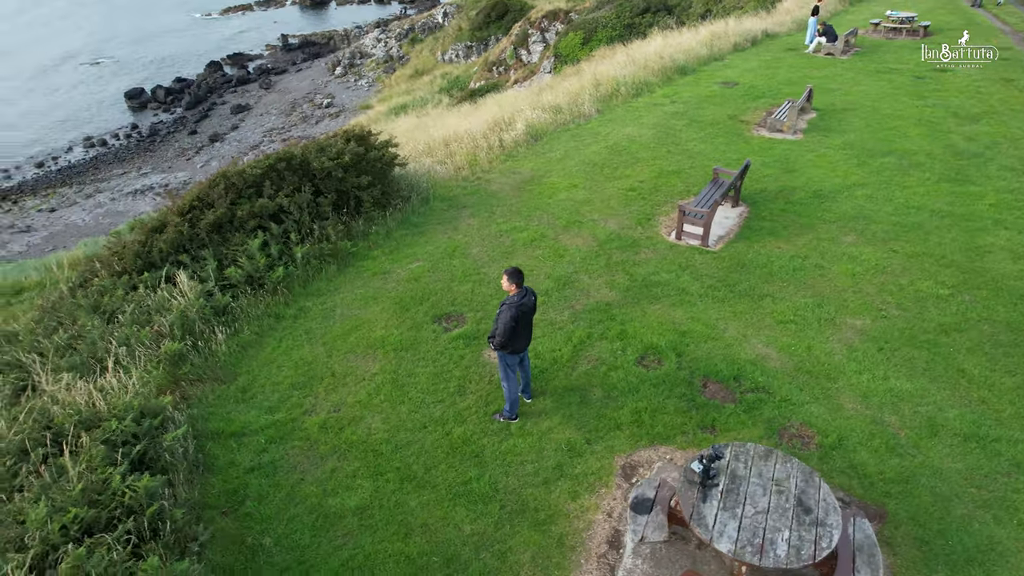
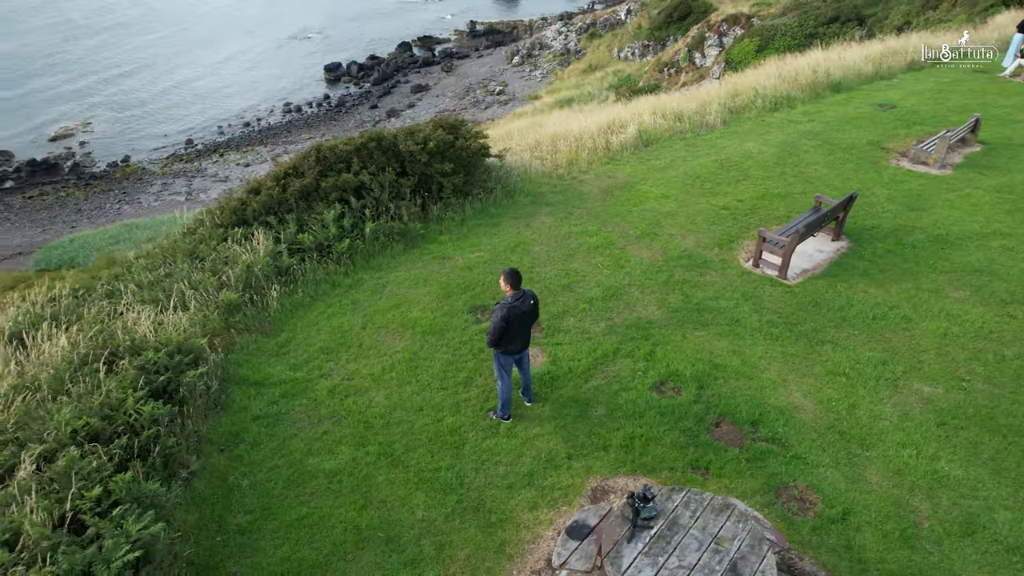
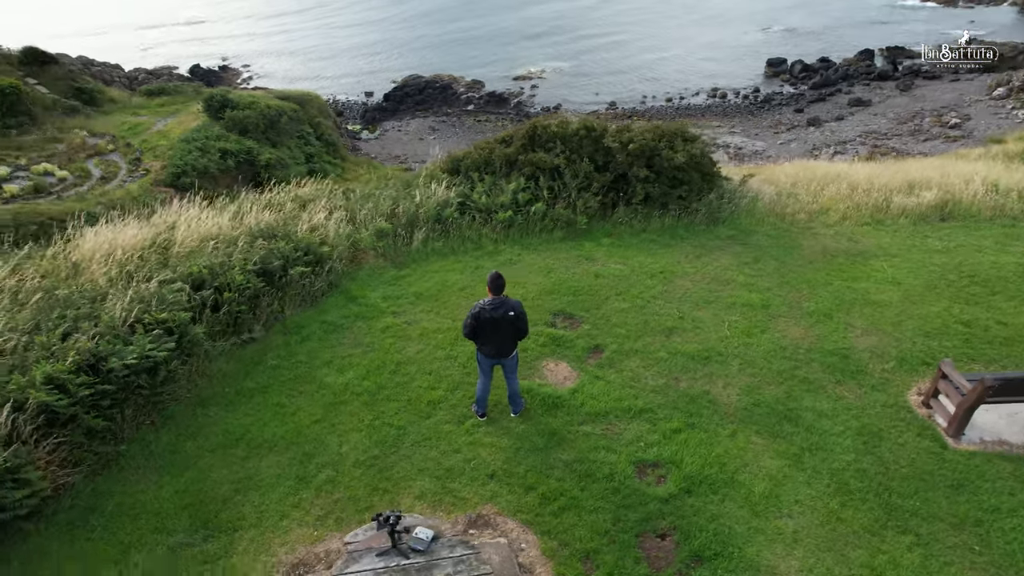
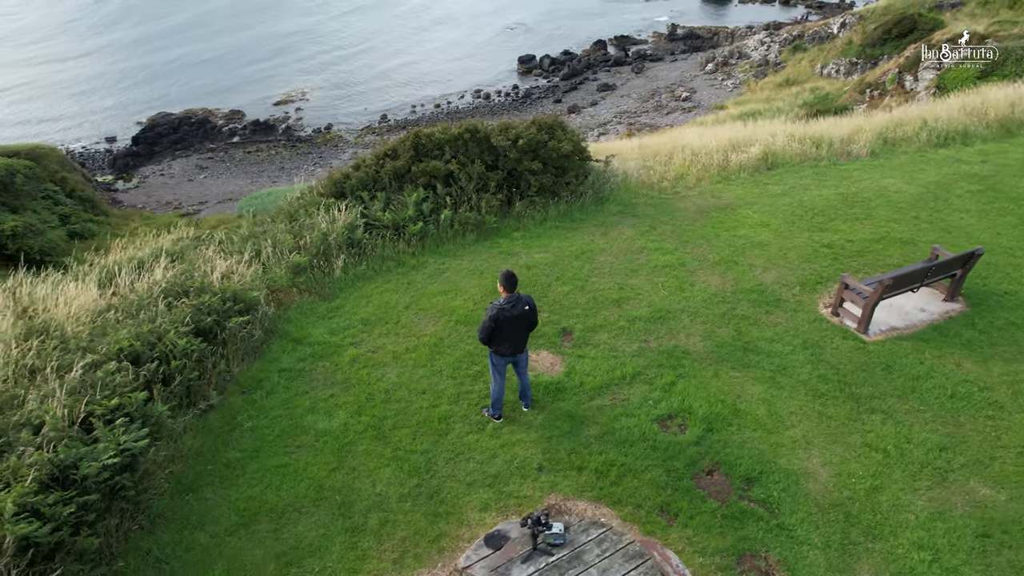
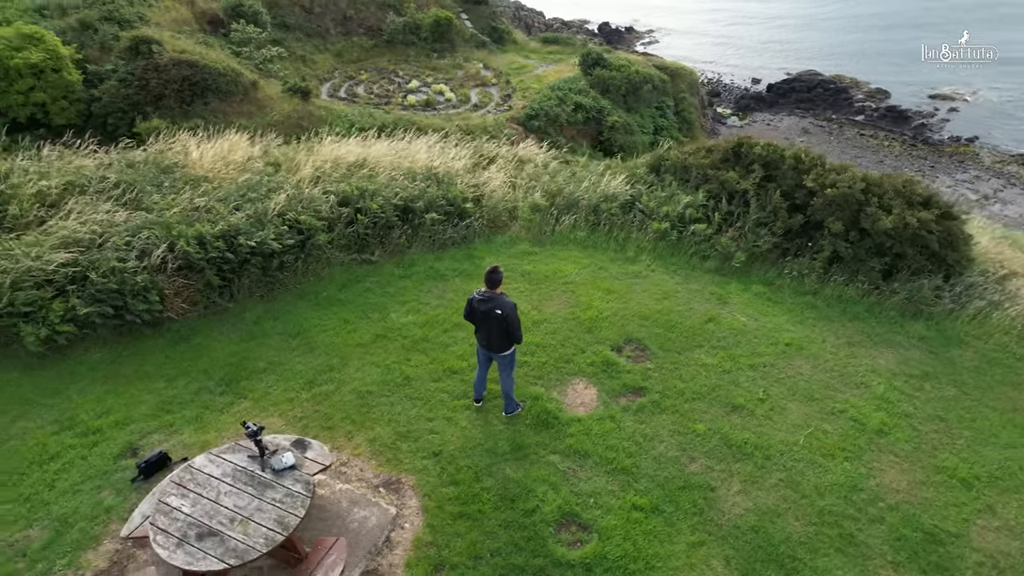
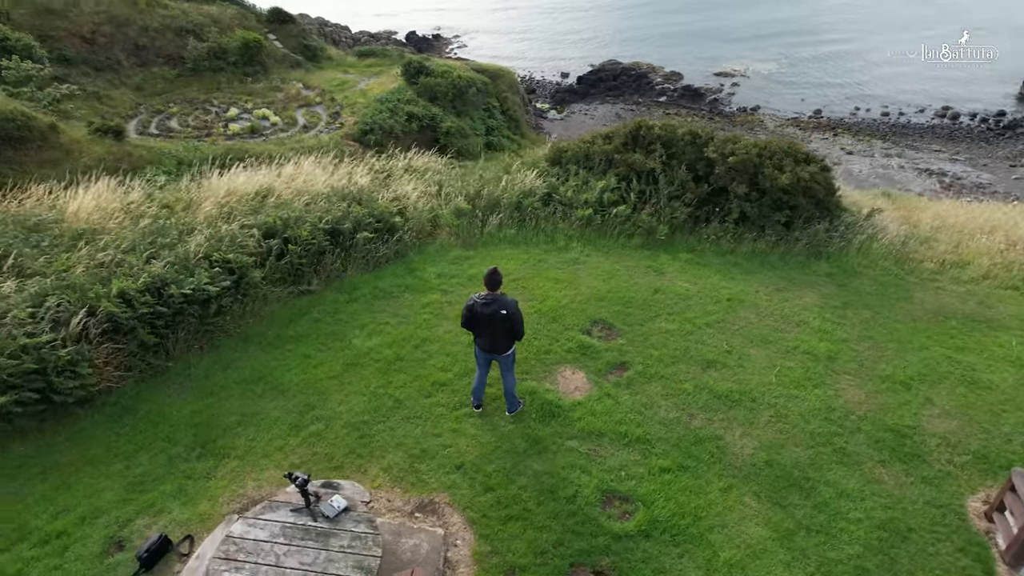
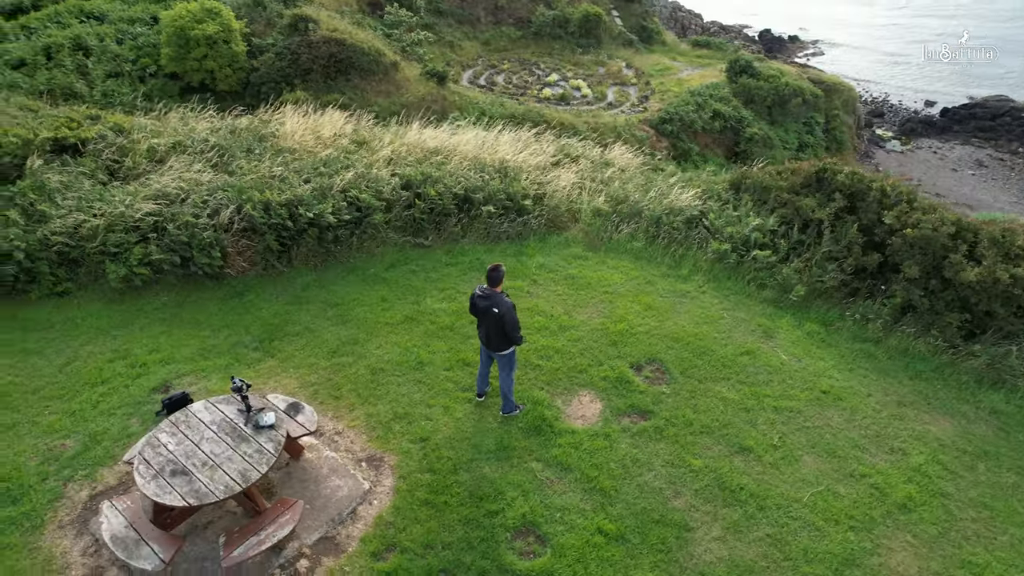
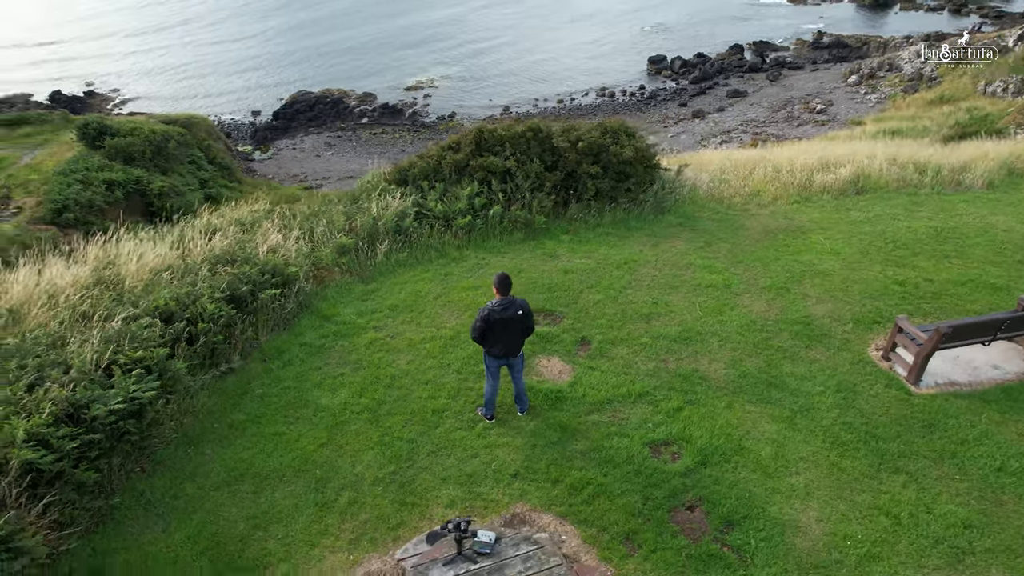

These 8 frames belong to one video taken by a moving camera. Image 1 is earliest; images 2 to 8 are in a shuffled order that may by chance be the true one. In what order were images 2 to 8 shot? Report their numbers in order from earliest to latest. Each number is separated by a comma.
2, 4, 8, 3, 6, 5, 7
